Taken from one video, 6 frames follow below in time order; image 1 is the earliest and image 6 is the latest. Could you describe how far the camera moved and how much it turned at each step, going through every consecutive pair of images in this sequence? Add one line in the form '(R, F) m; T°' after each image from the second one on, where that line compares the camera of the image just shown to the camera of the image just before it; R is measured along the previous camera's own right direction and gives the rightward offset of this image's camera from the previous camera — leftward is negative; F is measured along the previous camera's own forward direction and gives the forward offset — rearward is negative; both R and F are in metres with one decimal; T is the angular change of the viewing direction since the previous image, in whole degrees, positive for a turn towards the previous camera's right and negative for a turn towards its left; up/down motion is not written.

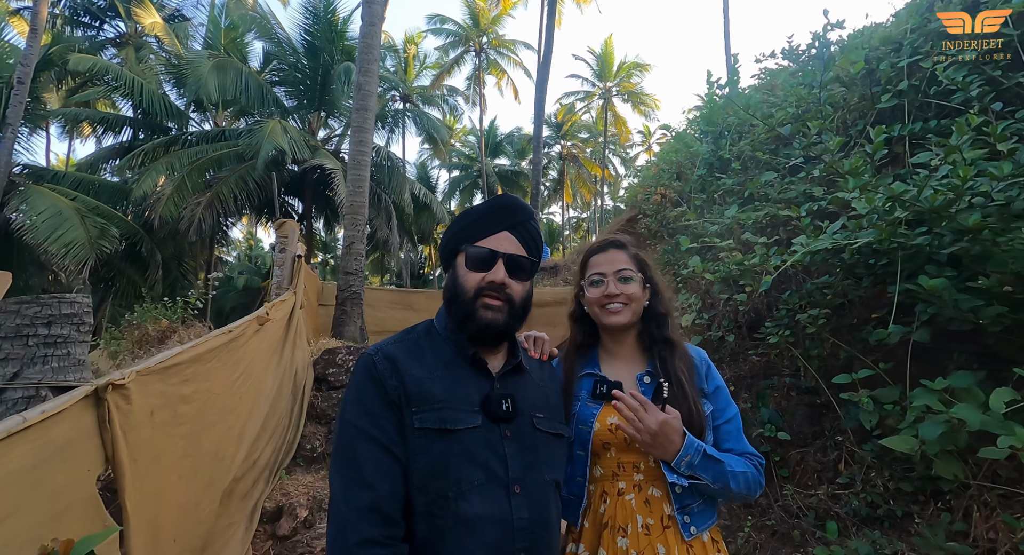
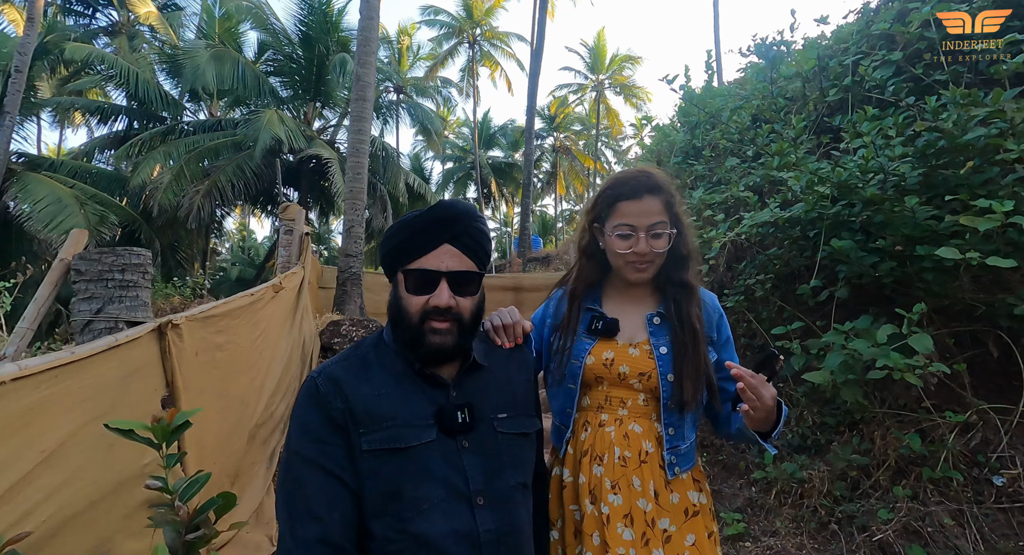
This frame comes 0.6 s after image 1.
(0.0, -0.5) m; +1°
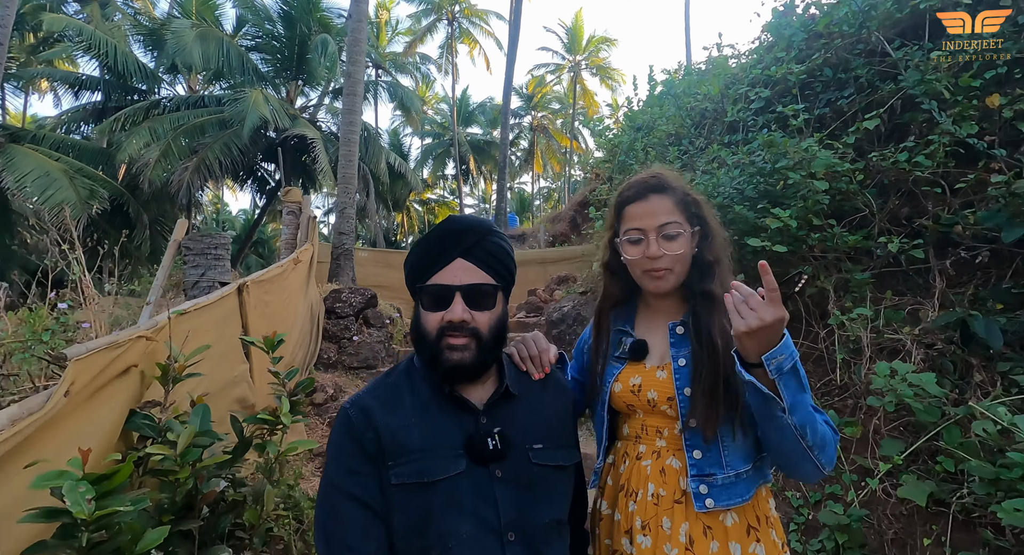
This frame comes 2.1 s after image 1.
(+0.1, -1.2) m; +2°
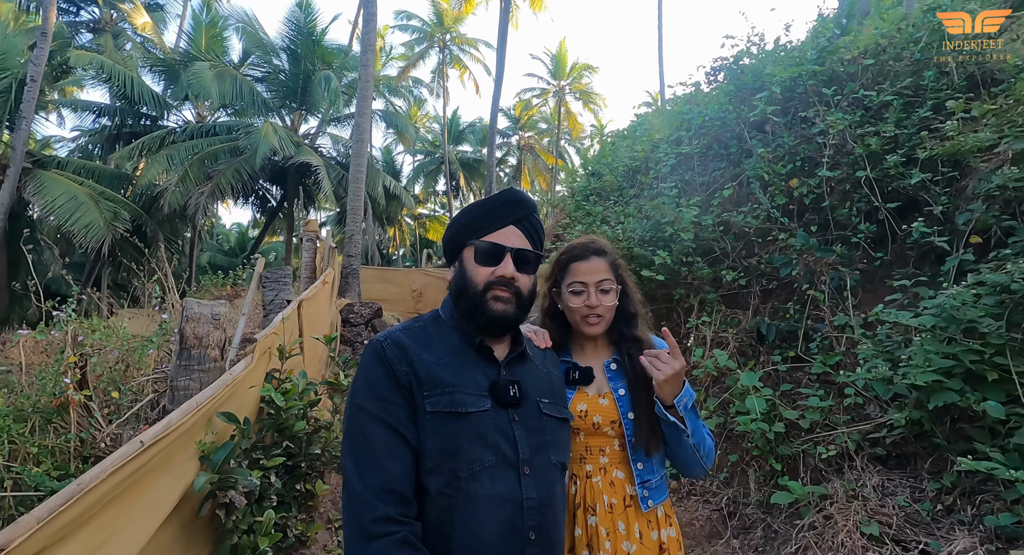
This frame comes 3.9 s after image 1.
(+0.2, -1.7) m; +1°
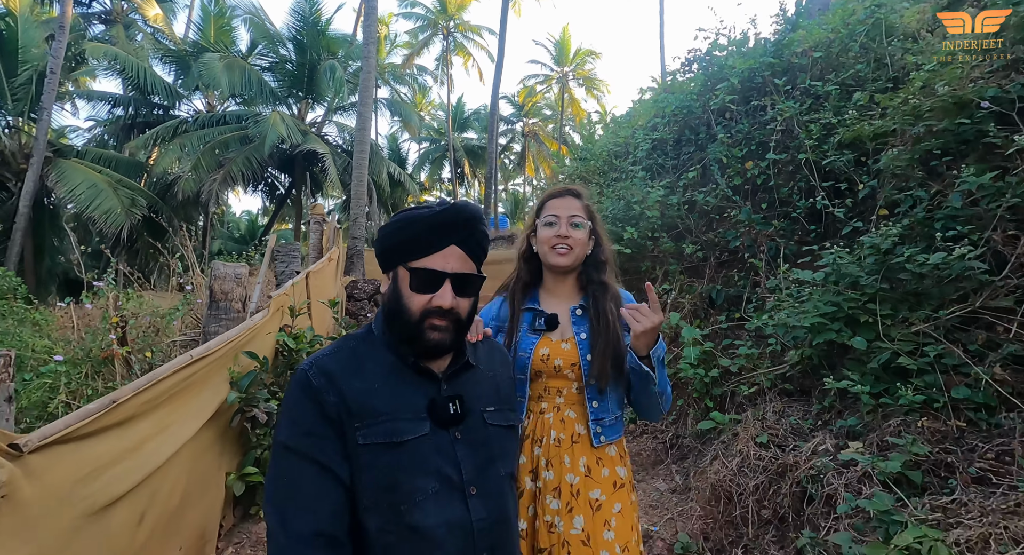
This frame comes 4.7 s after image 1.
(+0.3, -0.6) m; -1°
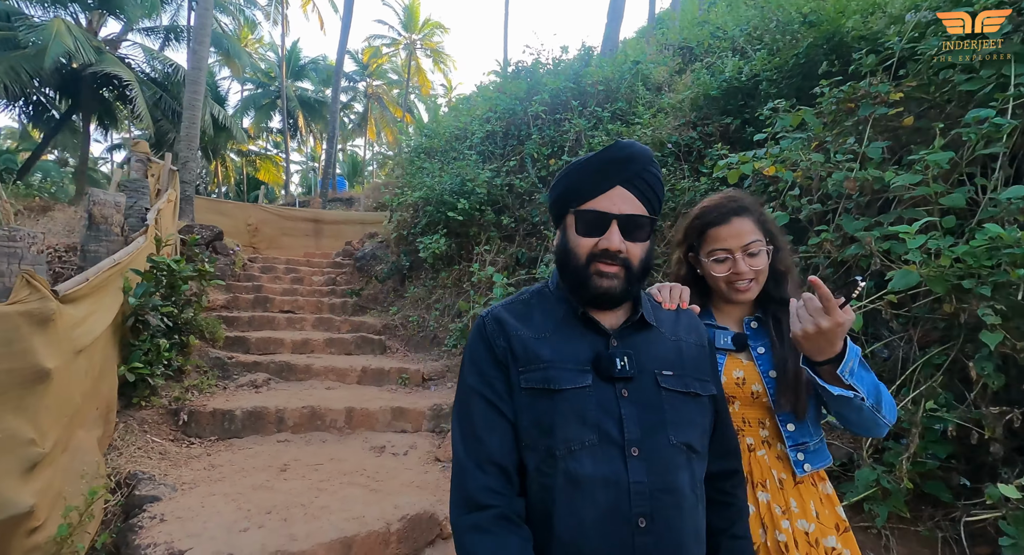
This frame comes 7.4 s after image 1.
(-0.2, -1.4) m; +18°
